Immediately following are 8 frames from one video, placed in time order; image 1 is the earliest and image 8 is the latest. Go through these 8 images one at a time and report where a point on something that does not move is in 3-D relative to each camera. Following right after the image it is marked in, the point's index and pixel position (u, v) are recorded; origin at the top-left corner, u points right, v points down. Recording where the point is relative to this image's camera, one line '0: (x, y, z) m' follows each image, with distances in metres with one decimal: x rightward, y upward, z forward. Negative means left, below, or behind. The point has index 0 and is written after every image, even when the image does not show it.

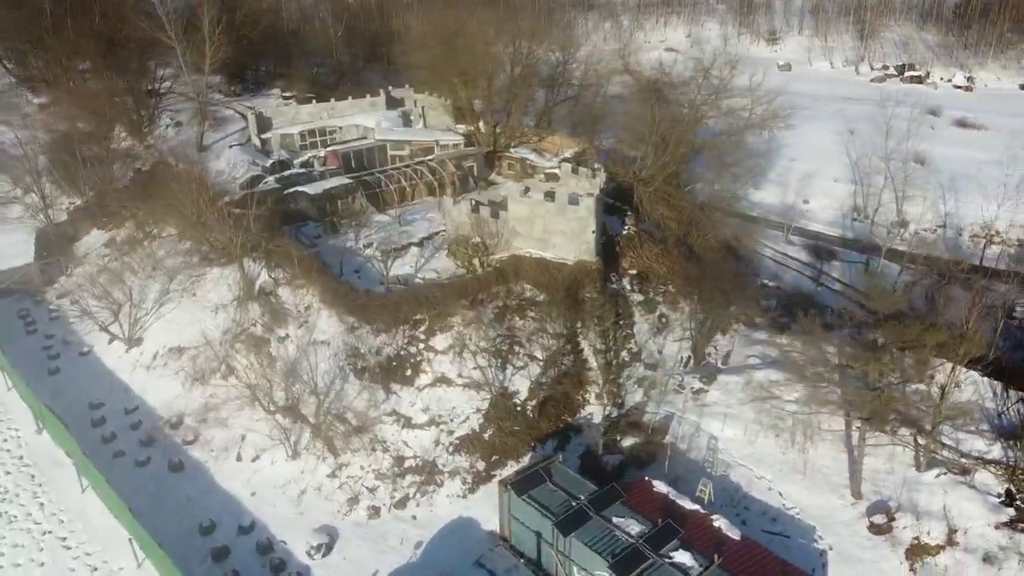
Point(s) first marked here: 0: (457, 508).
0: (-1.2, -5.1, +18.7) m
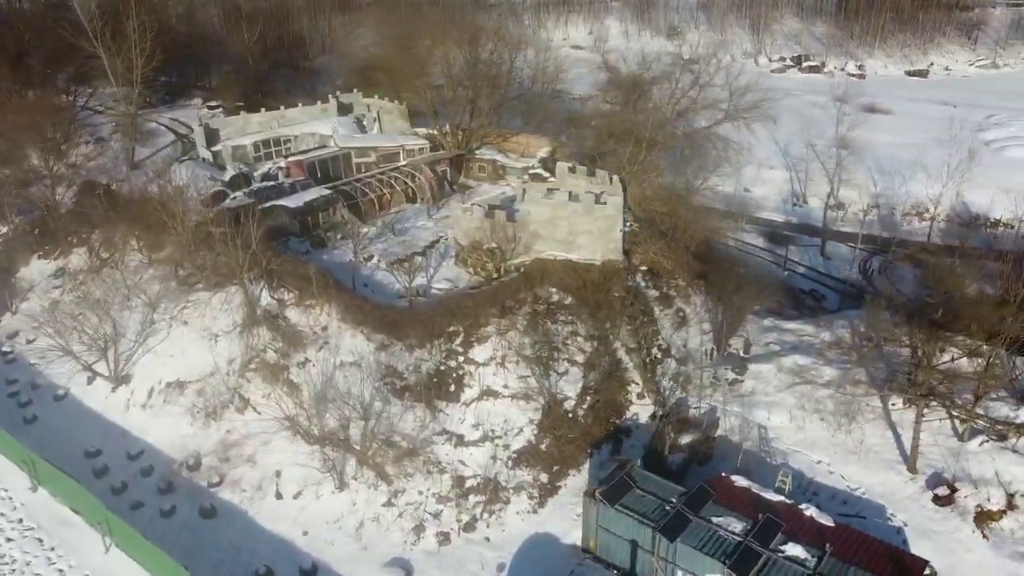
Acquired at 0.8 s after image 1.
0: (+0.5, -5.3, +18.0) m
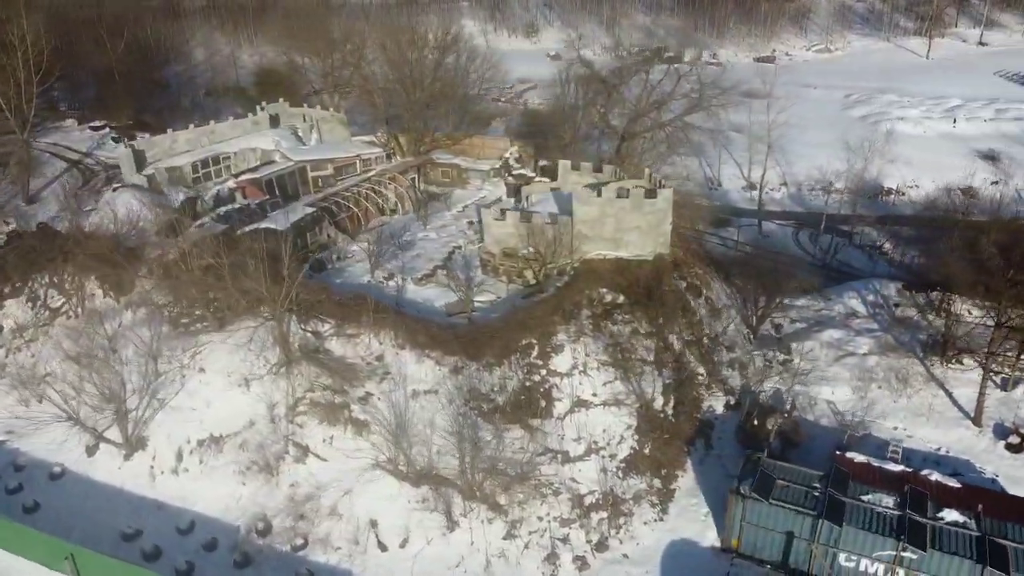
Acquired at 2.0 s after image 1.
0: (+3.3, -5.3, +17.3) m
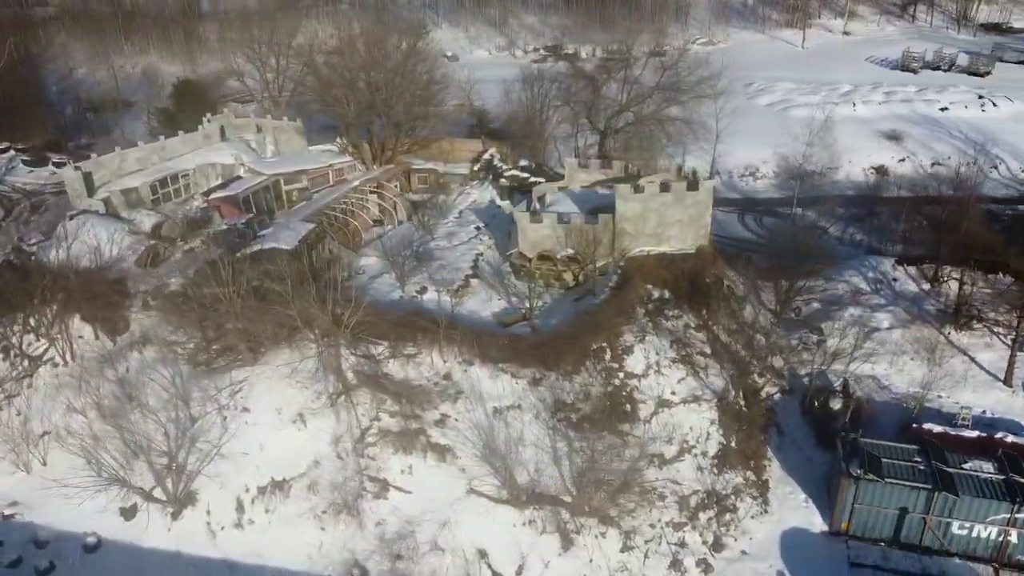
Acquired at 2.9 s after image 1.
0: (+5.6, -5.1, +17.3) m
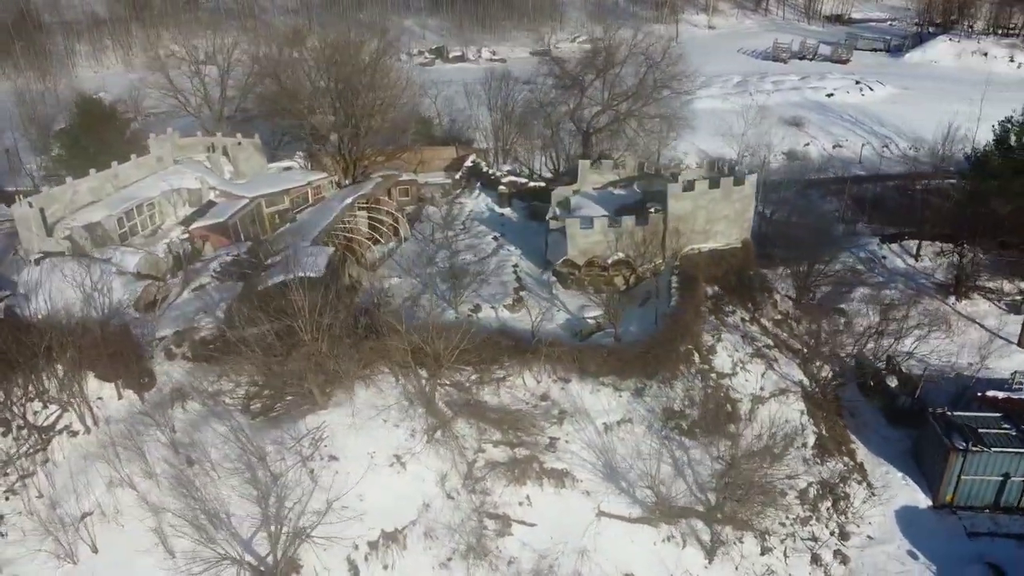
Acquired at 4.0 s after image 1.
0: (+8.2, -4.8, +17.6) m
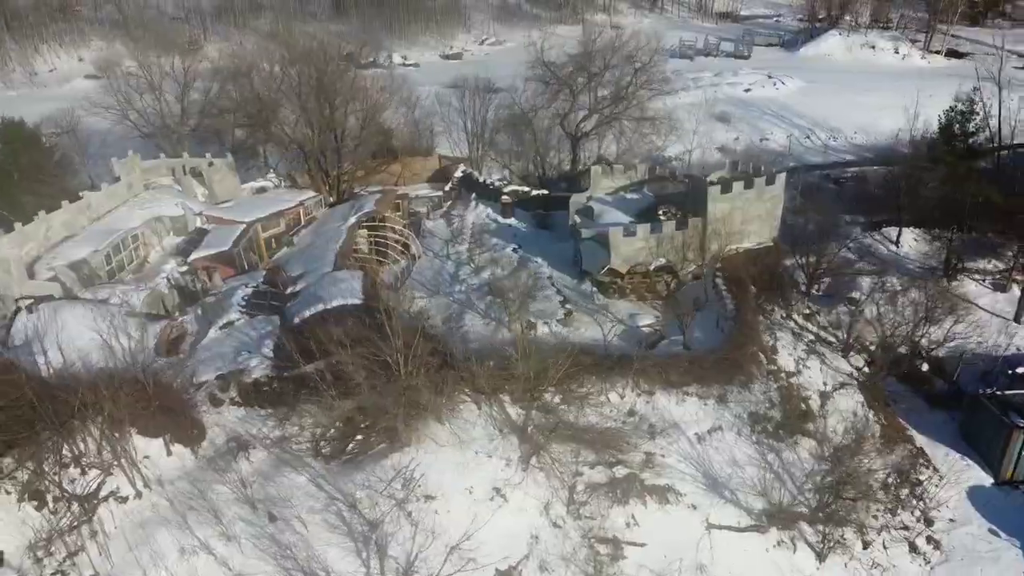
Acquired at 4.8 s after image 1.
0: (+10.0, -4.5, +18.3) m
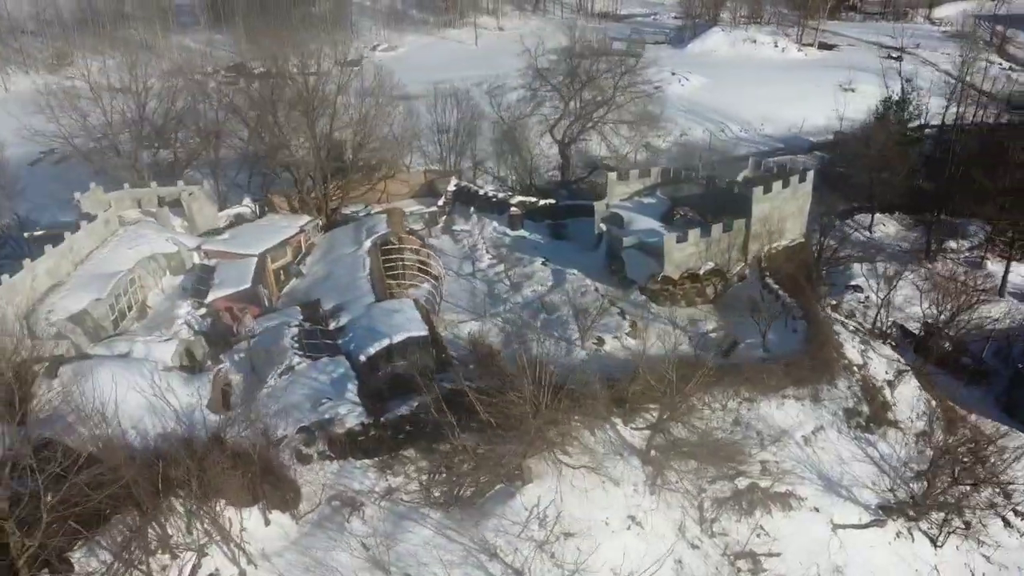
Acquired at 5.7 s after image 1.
0: (+12.1, -4.1, +19.3) m
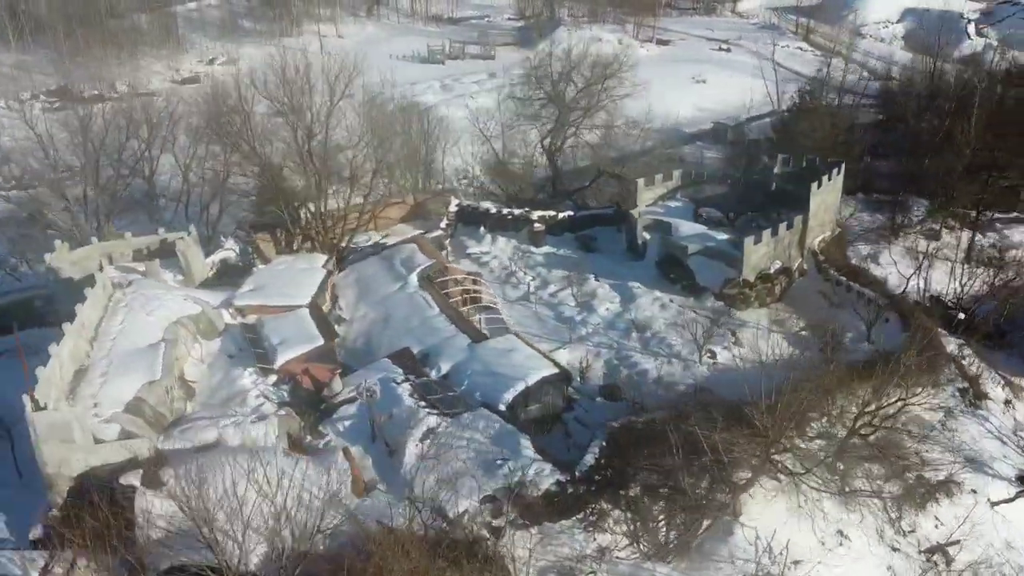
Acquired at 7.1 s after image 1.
0: (+14.6, -3.3, +21.1) m
